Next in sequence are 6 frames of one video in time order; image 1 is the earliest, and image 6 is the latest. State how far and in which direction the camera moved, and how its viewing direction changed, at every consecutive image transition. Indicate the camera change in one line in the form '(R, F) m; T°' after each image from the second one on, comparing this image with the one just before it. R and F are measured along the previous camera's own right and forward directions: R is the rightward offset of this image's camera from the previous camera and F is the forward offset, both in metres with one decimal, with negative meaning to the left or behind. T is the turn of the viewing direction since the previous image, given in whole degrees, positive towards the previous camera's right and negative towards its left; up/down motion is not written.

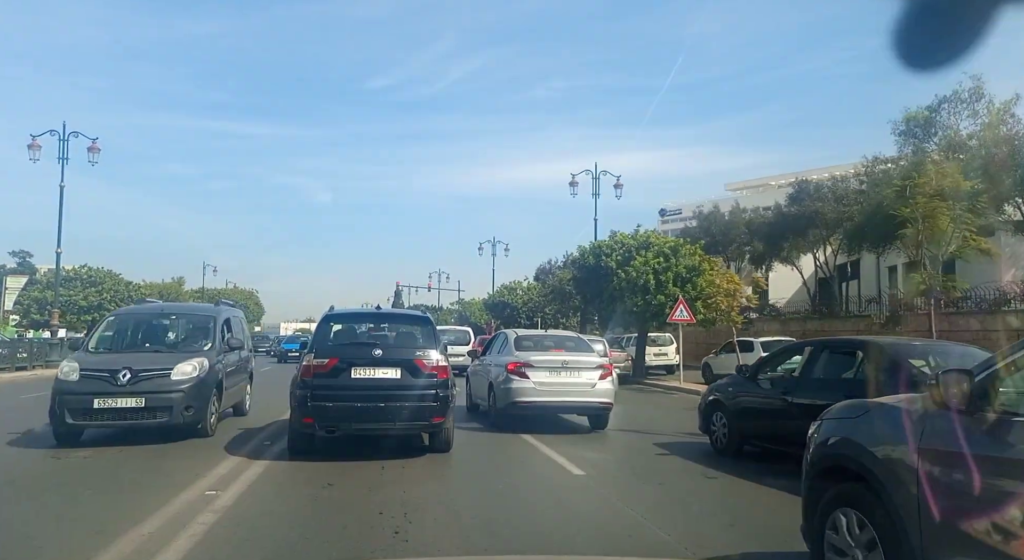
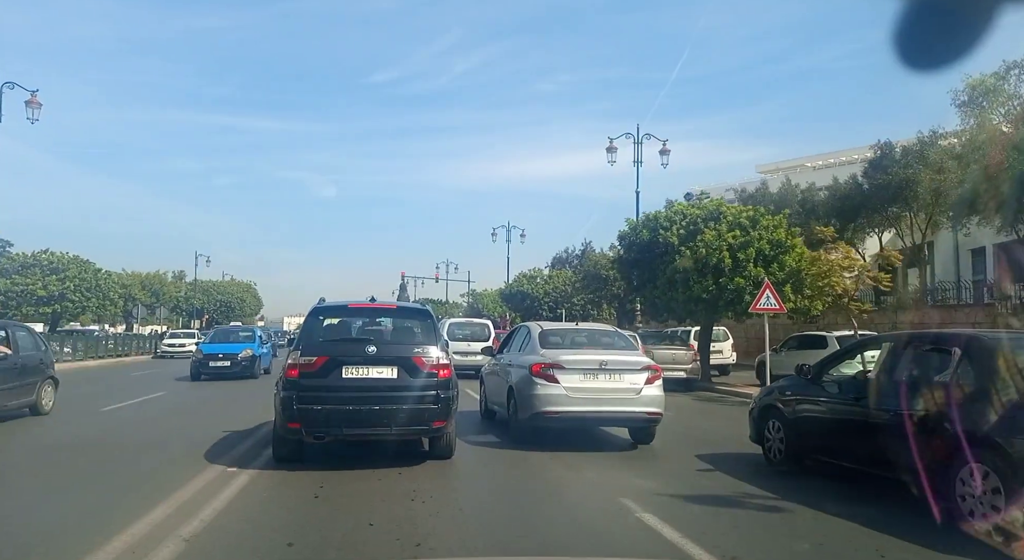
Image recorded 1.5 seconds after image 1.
(-0.2, +1.3) m; 0°
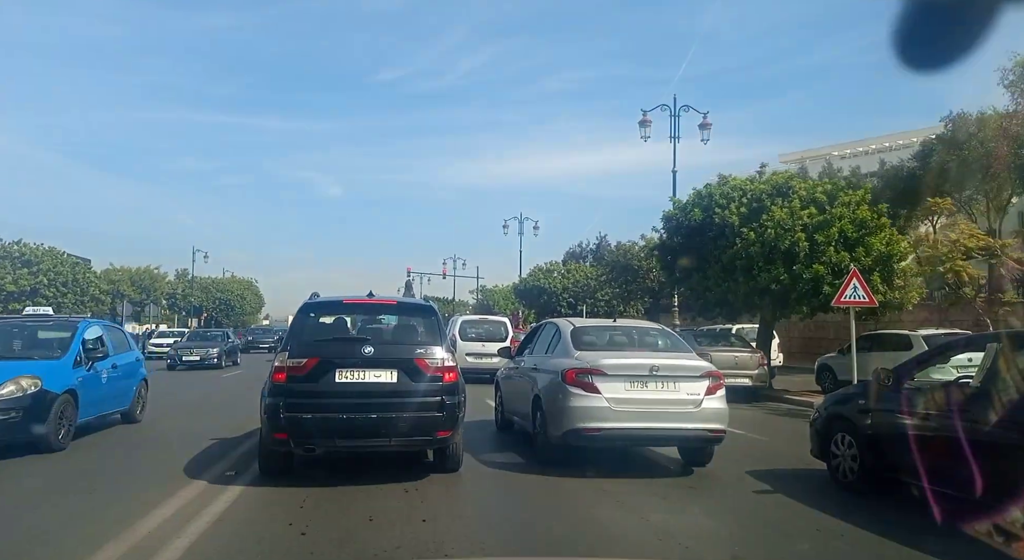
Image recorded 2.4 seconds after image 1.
(-0.1, +0.9) m; 0°
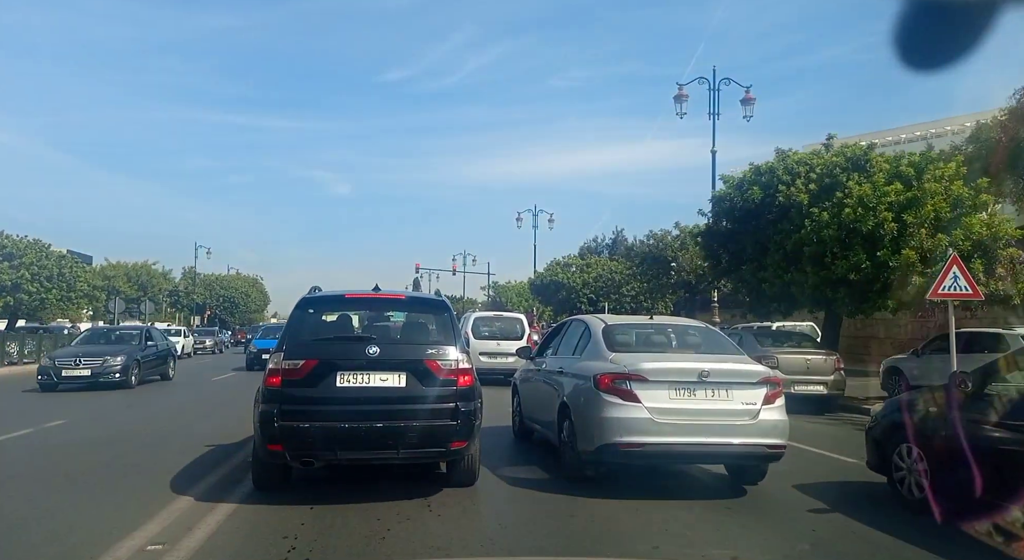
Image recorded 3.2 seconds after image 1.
(-0.1, +0.6) m; -1°
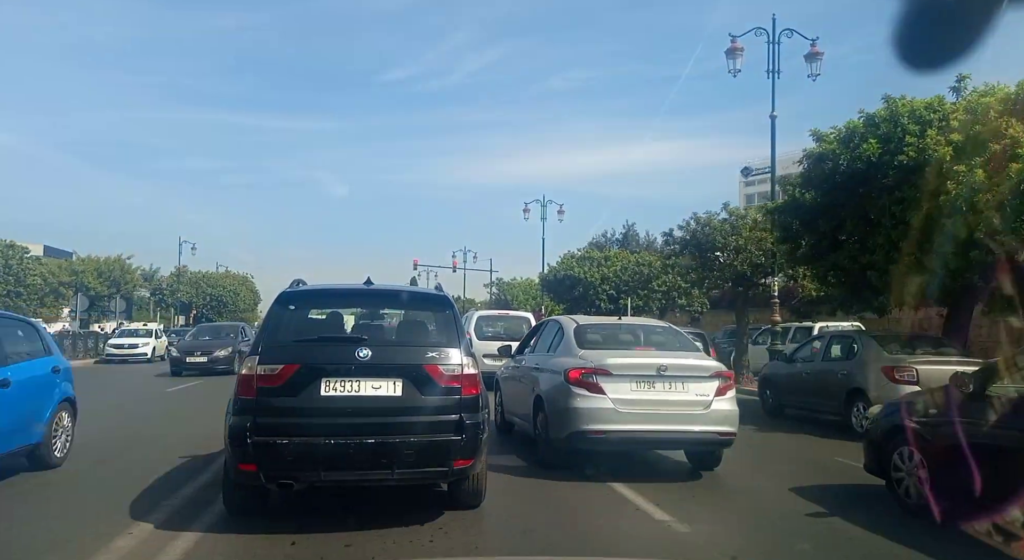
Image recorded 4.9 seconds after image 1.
(-0.1, +0.8) m; 0°
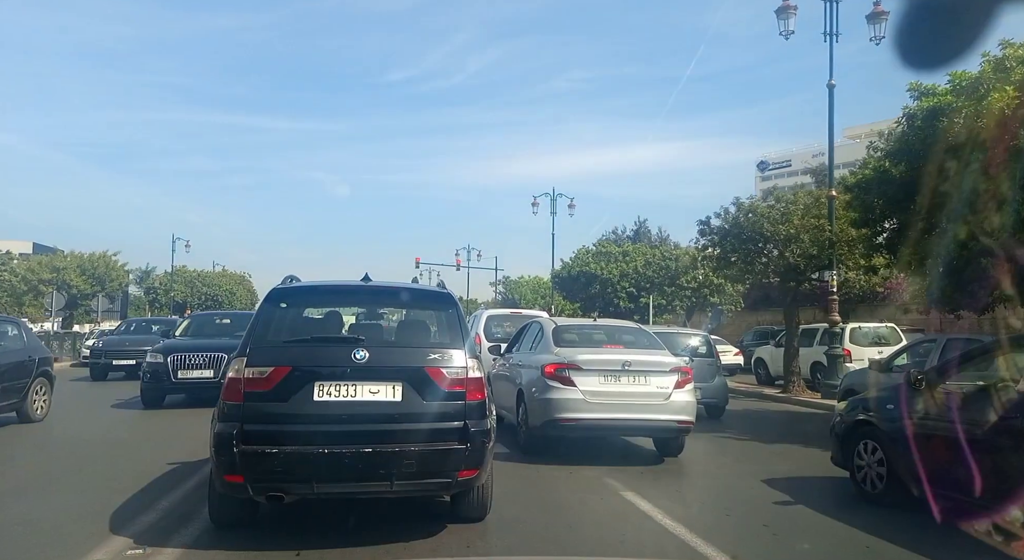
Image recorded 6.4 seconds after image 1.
(-0.1, +0.4) m; 0°
